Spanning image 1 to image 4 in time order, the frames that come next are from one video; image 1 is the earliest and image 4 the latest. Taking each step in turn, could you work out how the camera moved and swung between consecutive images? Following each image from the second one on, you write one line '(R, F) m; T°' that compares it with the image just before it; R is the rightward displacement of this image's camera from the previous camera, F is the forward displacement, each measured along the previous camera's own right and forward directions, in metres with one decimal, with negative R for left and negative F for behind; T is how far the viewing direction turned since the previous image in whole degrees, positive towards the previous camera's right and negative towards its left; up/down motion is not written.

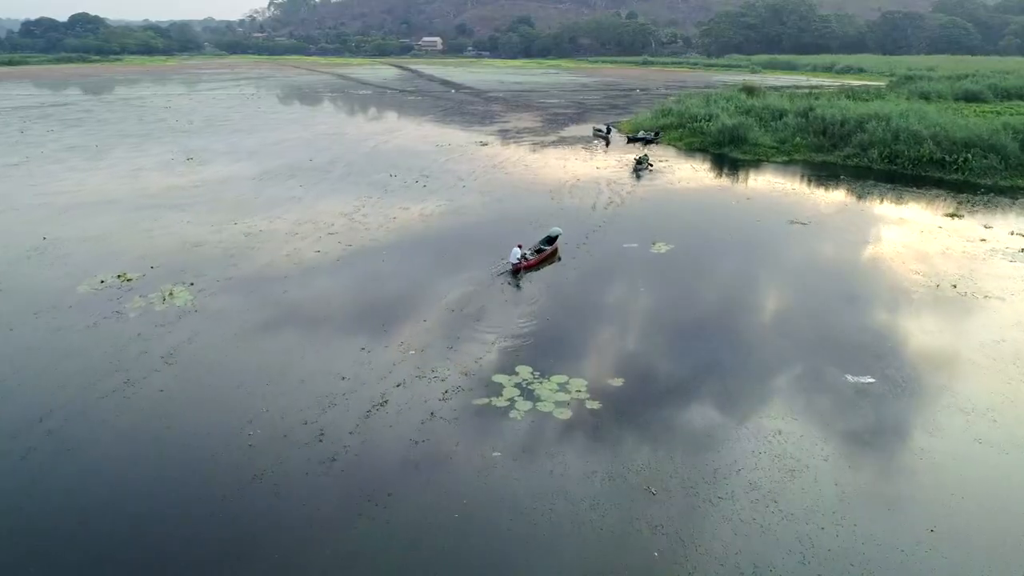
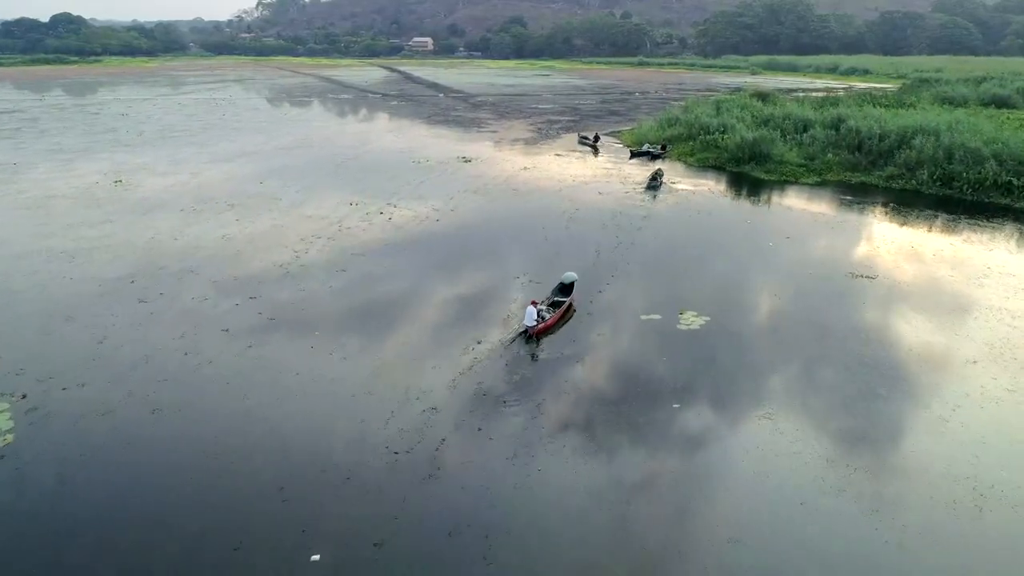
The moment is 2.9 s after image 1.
(+0.1, +1.3) m; +1°
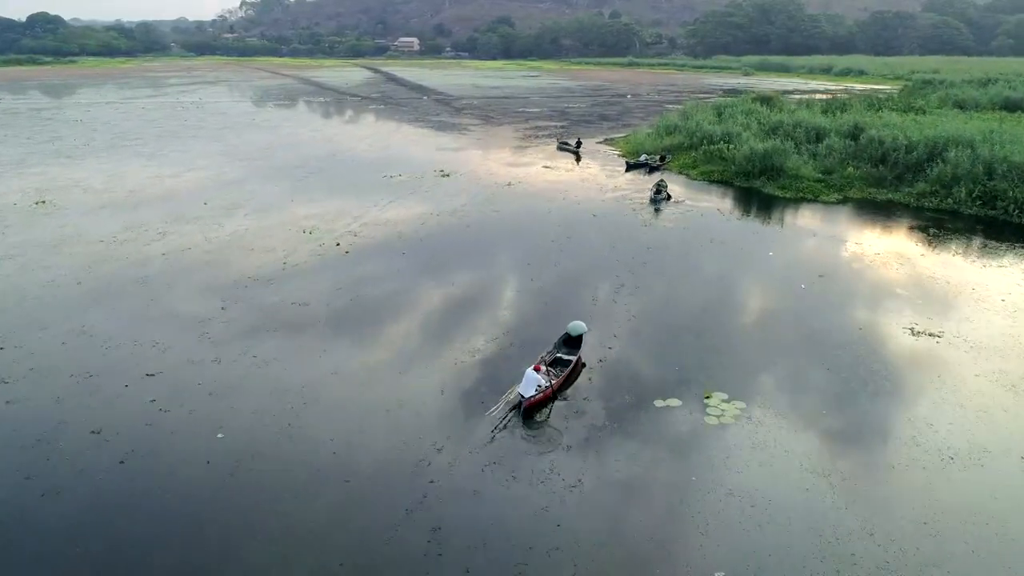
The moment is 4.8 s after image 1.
(+0.1, +0.9) m; +1°
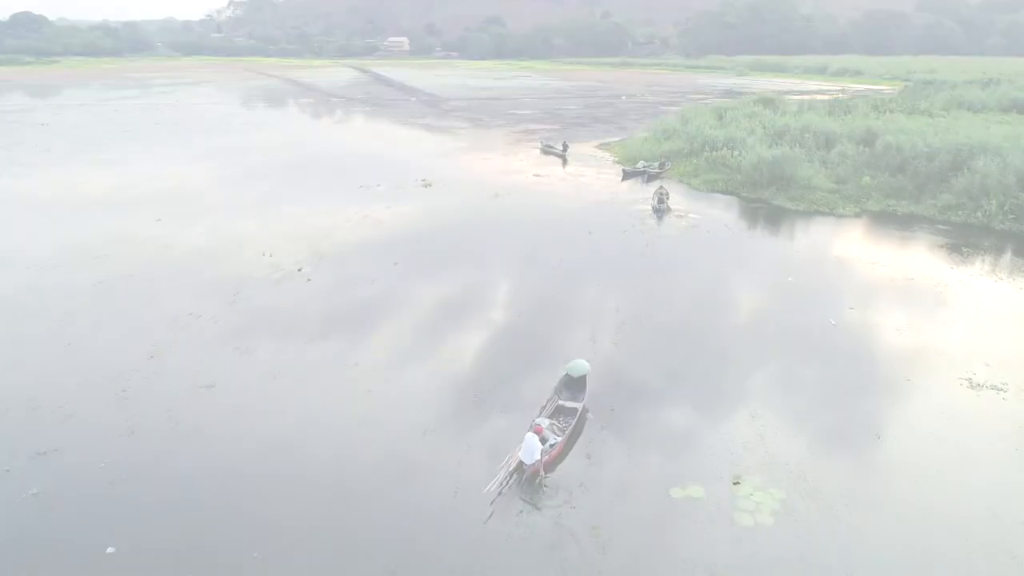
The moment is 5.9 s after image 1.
(+0.1, +0.6) m; +1°
